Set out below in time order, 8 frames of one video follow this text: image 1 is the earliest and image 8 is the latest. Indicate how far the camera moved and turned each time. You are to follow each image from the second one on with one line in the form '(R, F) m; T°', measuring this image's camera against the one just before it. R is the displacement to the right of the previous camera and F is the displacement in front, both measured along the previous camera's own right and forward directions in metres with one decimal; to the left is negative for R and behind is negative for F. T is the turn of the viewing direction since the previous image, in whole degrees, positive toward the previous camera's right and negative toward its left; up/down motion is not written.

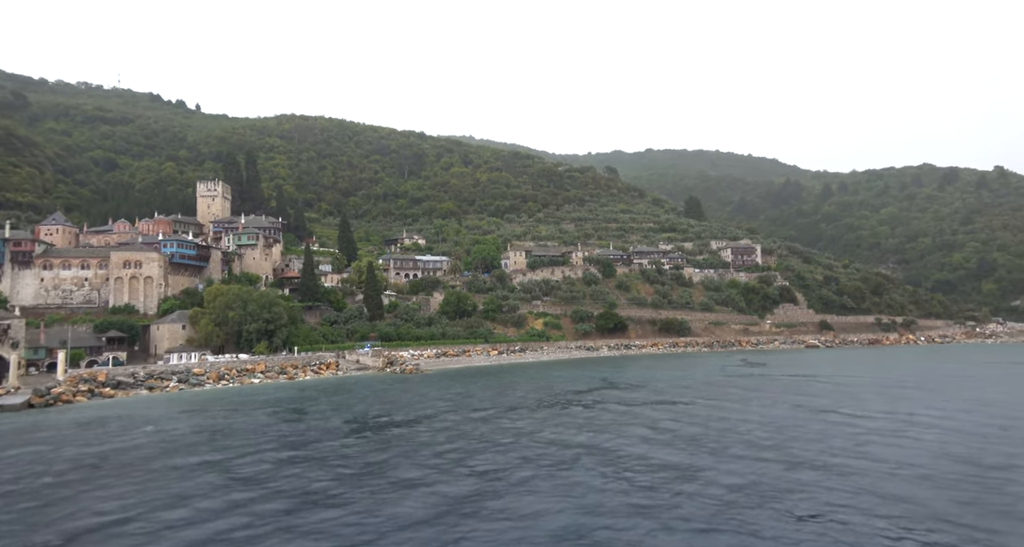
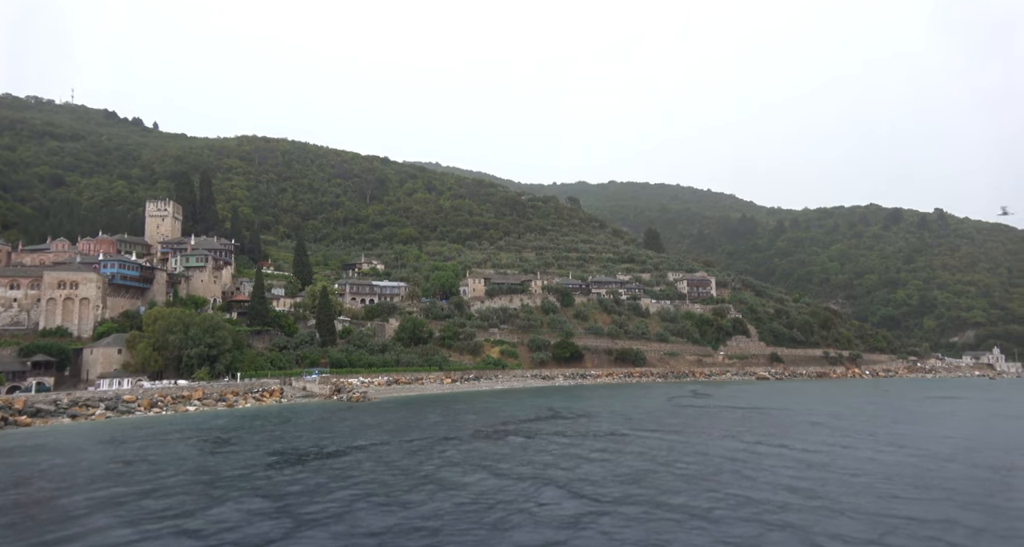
(+1.3, 0.0) m; +3°
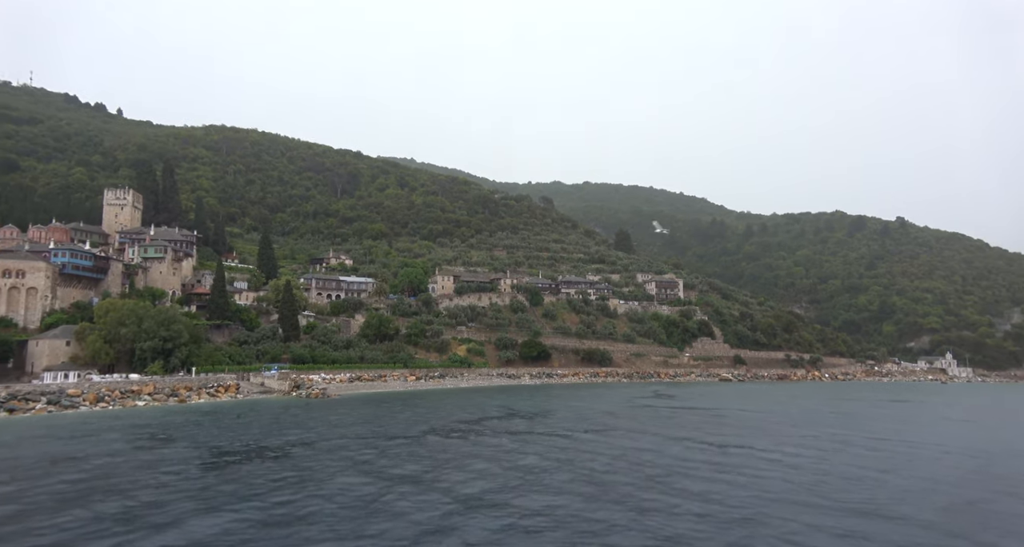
(+1.0, +0.2) m; +2°
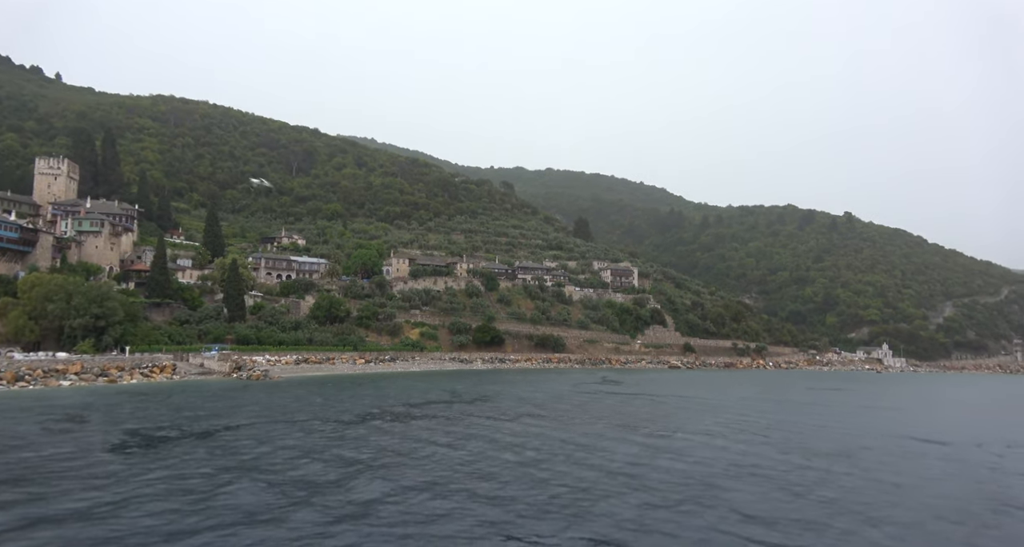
(+1.2, +0.2) m; +4°
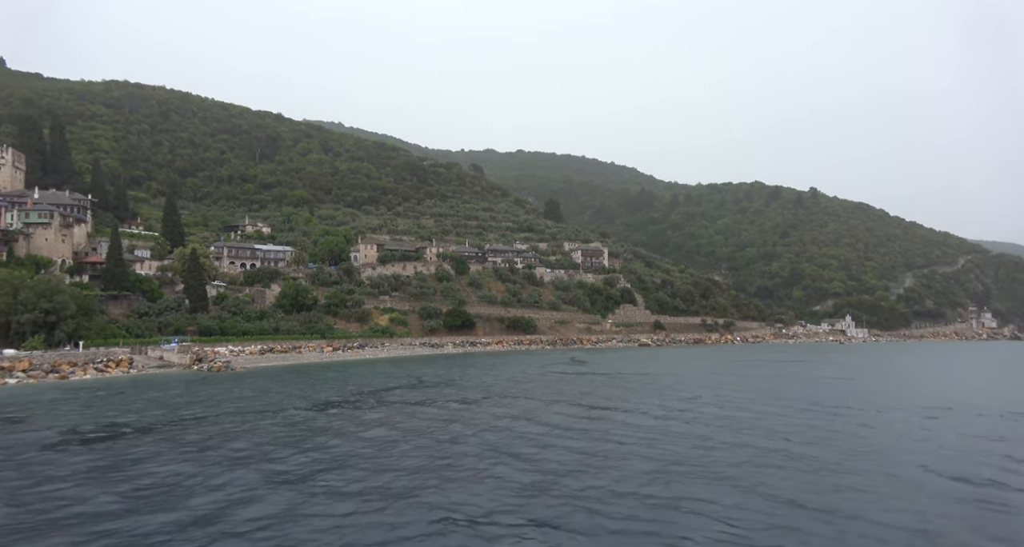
(+1.0, +0.3) m; +2°
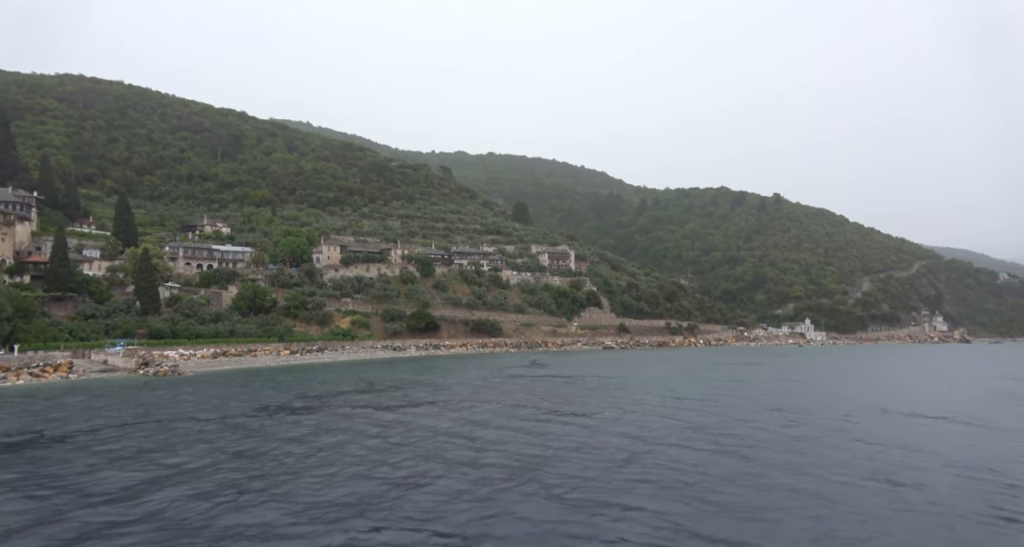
(+1.3, +0.4) m; +2°
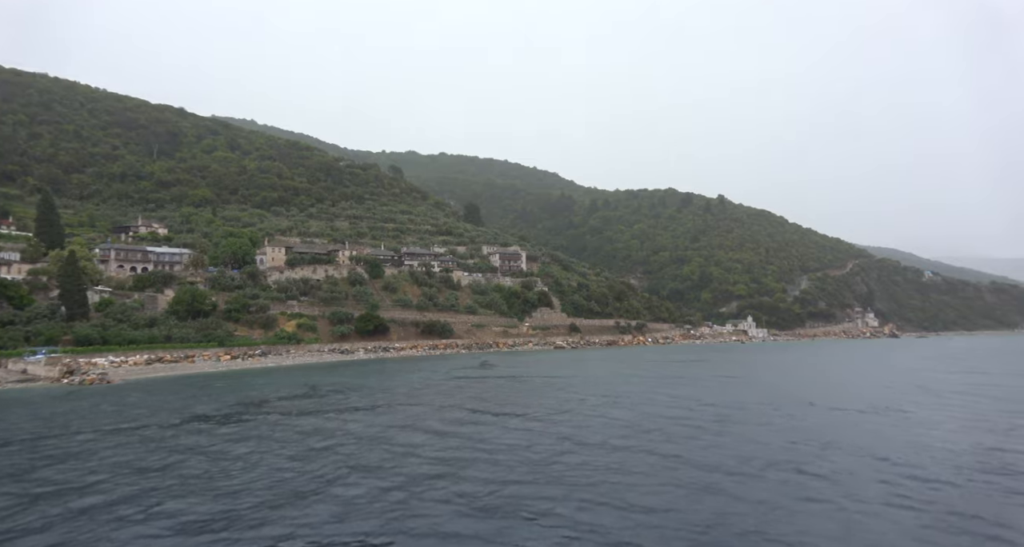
(+0.6, +0.1) m; +4°
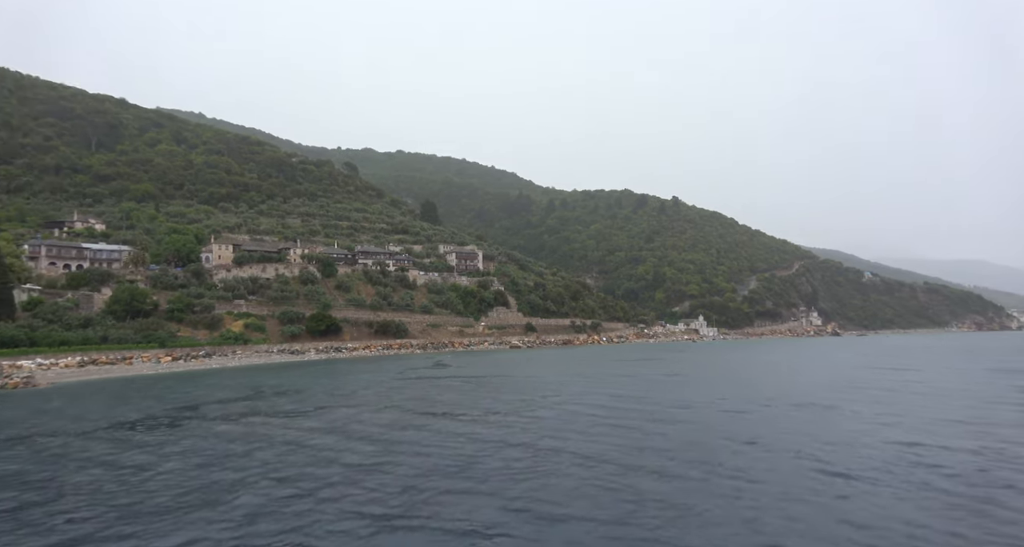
(+0.5, +0.2) m; +4°
